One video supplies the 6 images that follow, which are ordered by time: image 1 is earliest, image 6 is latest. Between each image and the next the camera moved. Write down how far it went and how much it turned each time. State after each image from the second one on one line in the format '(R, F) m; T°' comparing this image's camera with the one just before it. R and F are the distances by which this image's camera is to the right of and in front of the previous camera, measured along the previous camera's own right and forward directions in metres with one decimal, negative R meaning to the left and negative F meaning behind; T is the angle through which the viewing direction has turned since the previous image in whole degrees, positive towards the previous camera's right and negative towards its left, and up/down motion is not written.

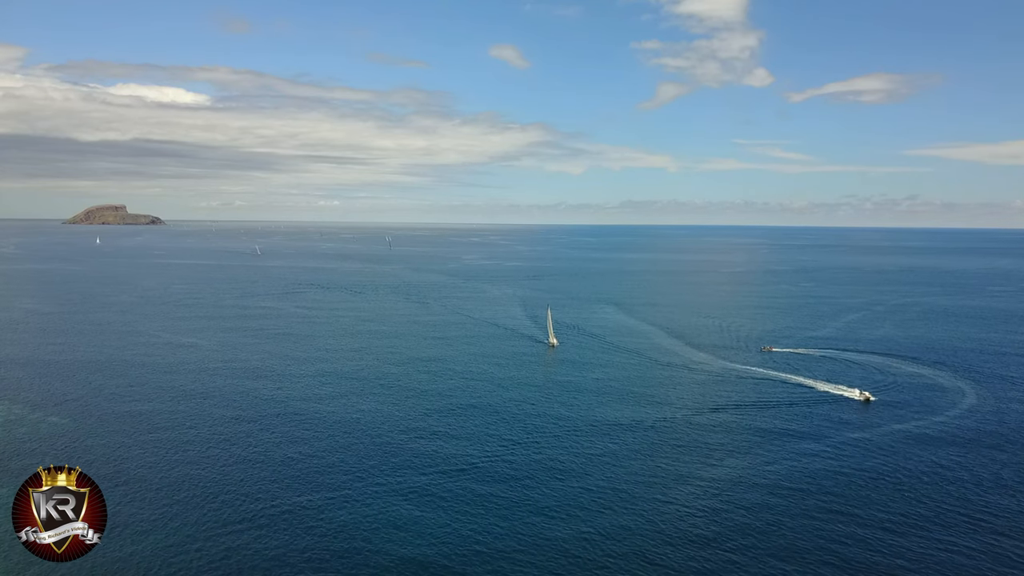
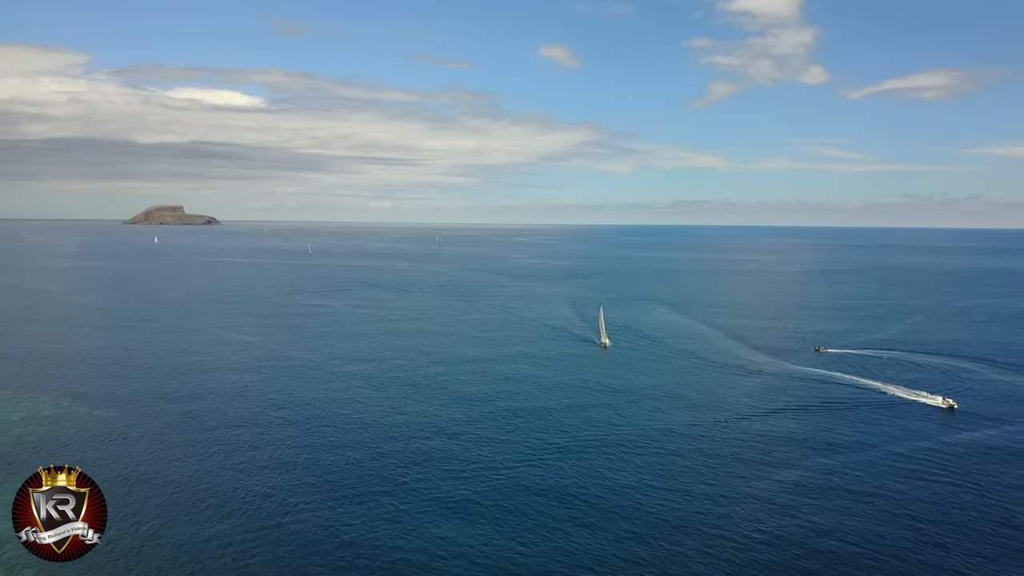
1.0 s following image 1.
(-1.6, +0.3) m; -3°
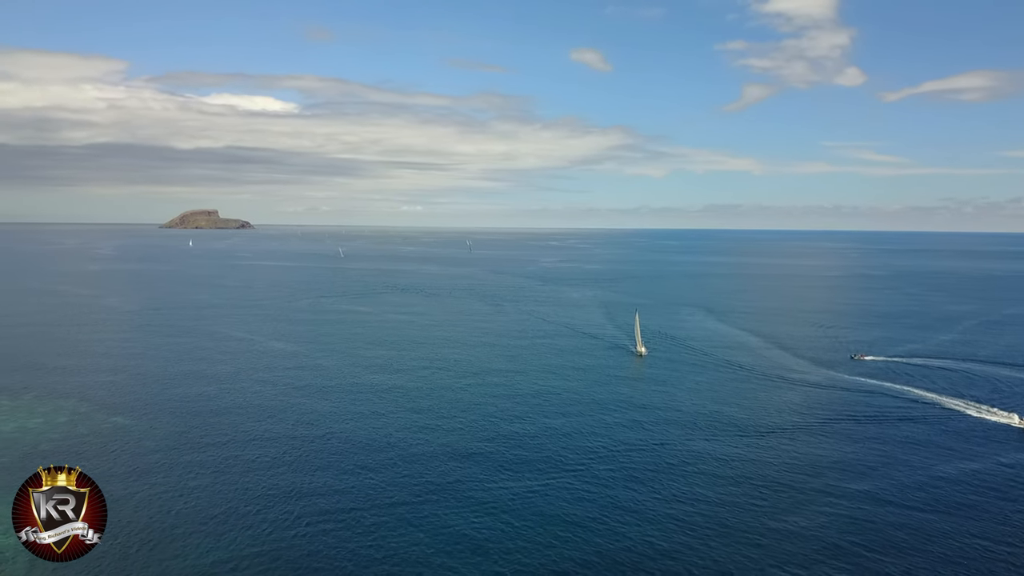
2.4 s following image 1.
(-1.1, +0.1) m; -2°
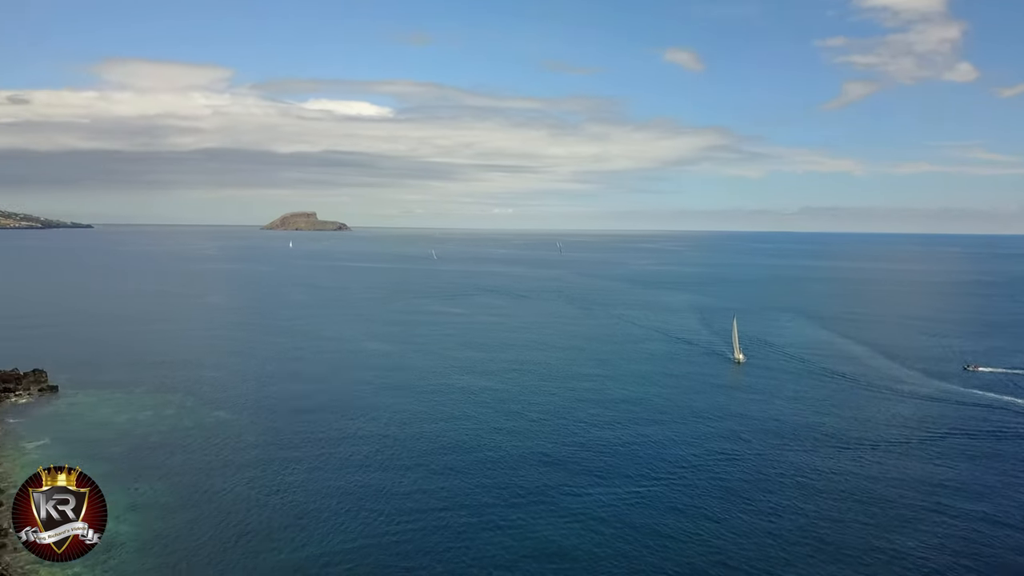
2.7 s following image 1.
(-4.6, -0.4) m; -4°
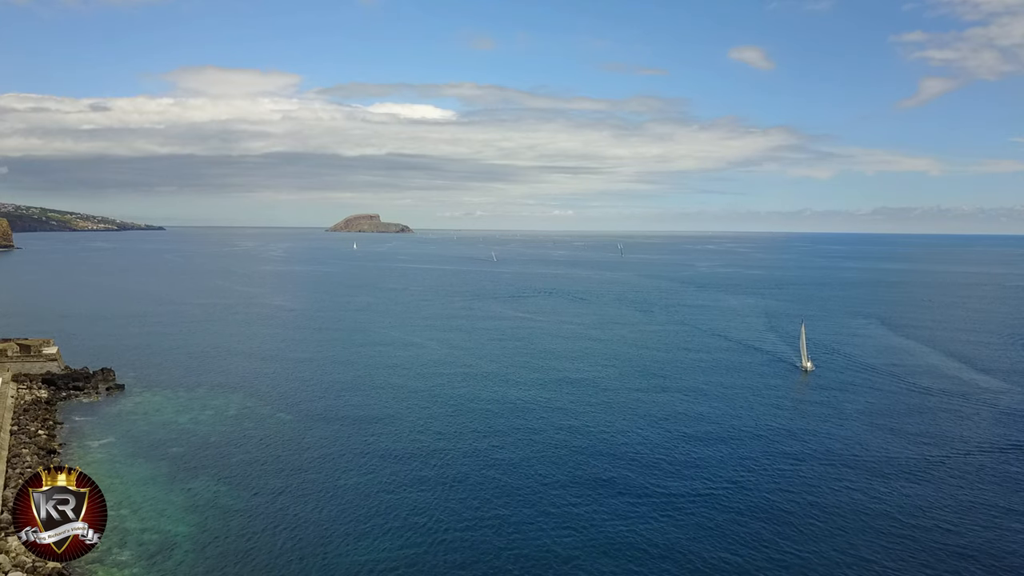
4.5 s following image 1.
(-1.1, +0.4) m; -4°
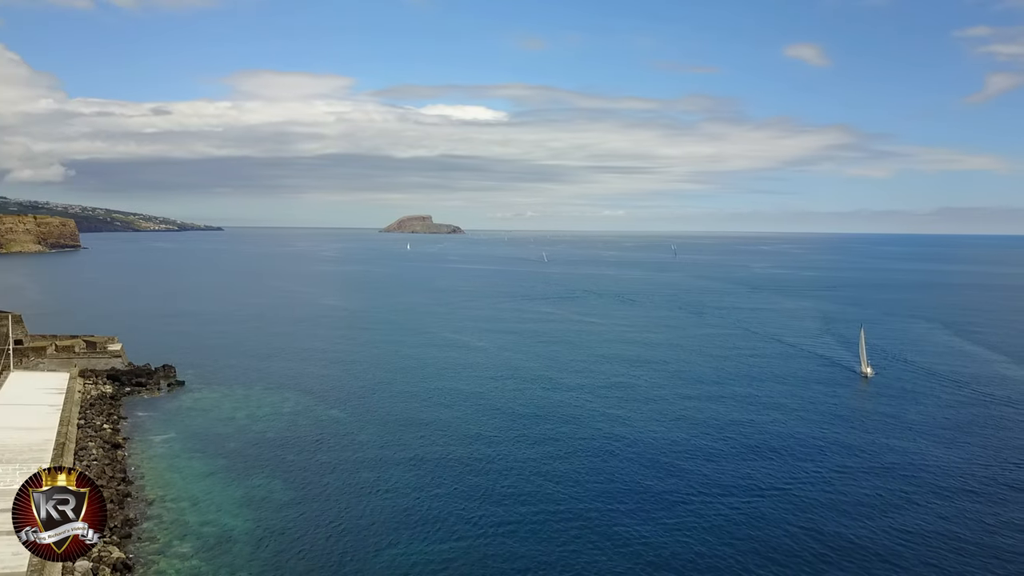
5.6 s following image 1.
(-0.3, +0.6) m; -4°
